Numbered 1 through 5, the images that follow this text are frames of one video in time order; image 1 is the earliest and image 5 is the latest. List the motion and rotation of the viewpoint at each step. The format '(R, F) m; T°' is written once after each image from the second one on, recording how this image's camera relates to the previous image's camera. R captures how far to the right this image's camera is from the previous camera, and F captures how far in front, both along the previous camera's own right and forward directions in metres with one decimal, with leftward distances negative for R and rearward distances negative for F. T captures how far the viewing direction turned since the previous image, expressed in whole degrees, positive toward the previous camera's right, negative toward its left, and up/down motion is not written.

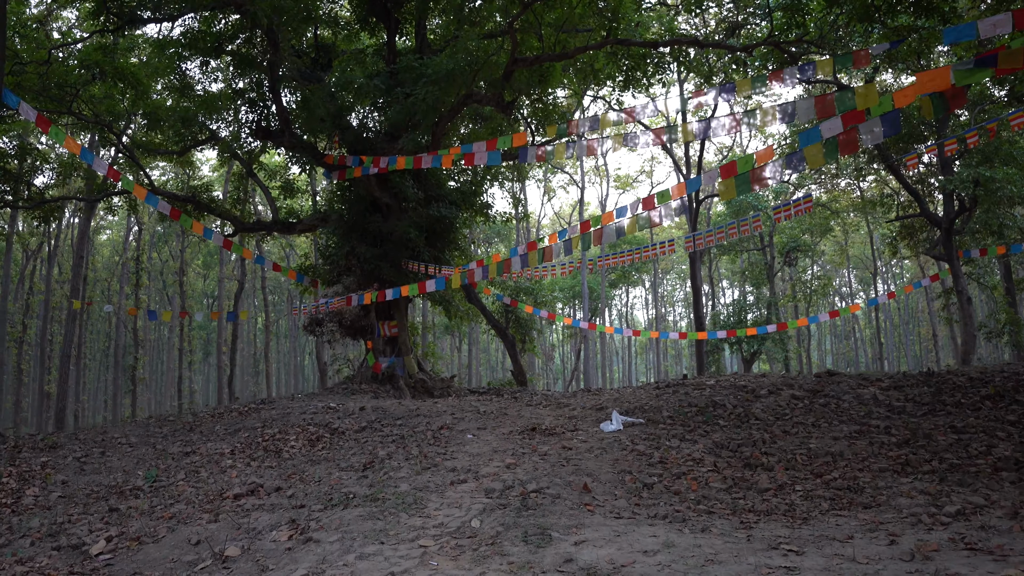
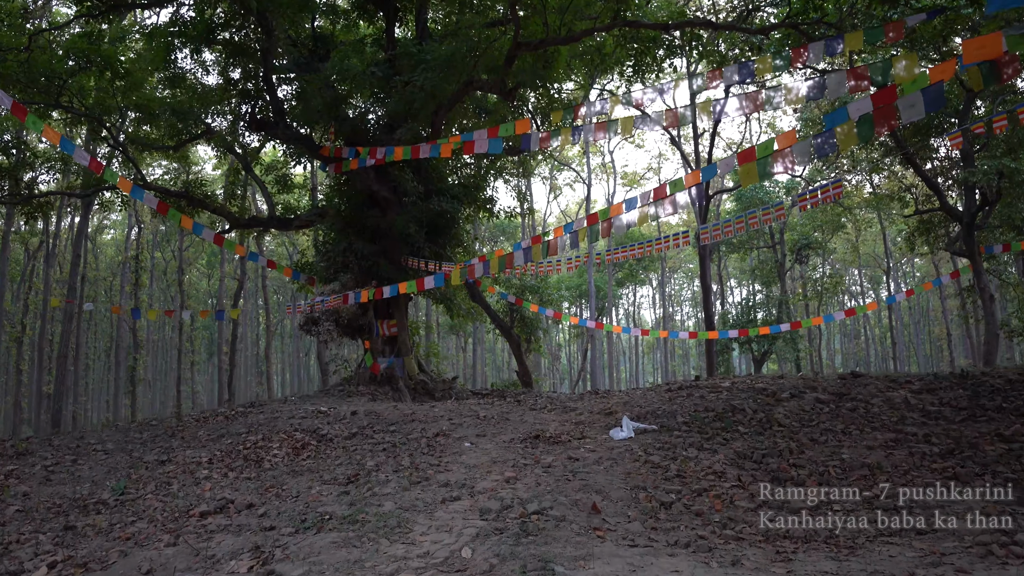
(0.0, +0.5) m; -1°
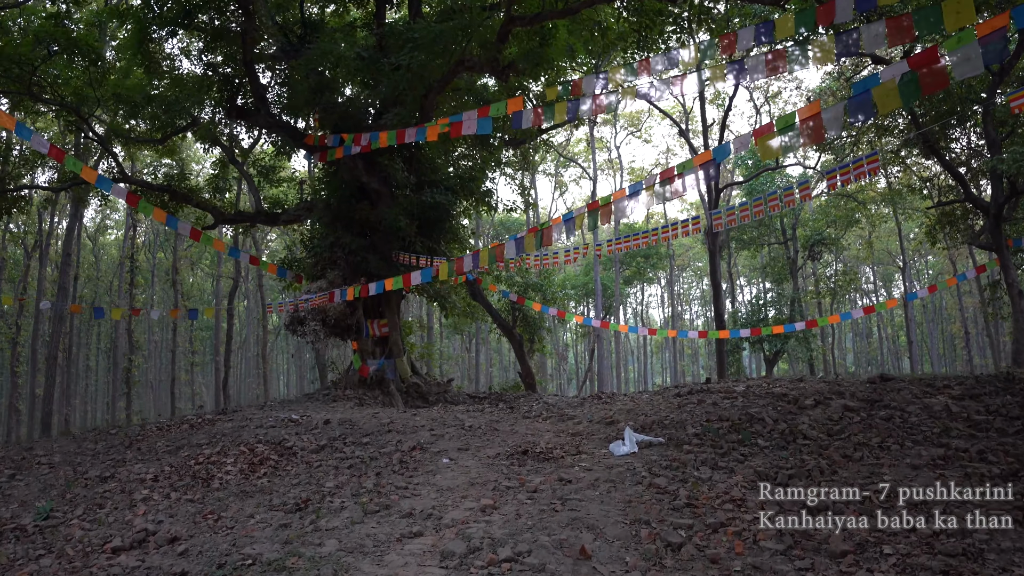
(+0.2, +0.7) m; -1°
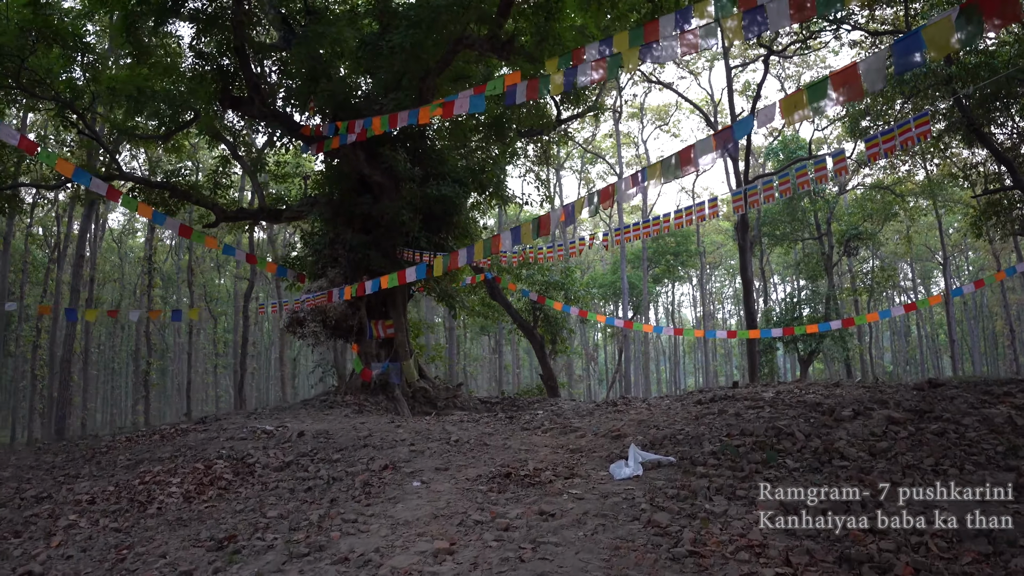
(+0.3, +0.7) m; -3°
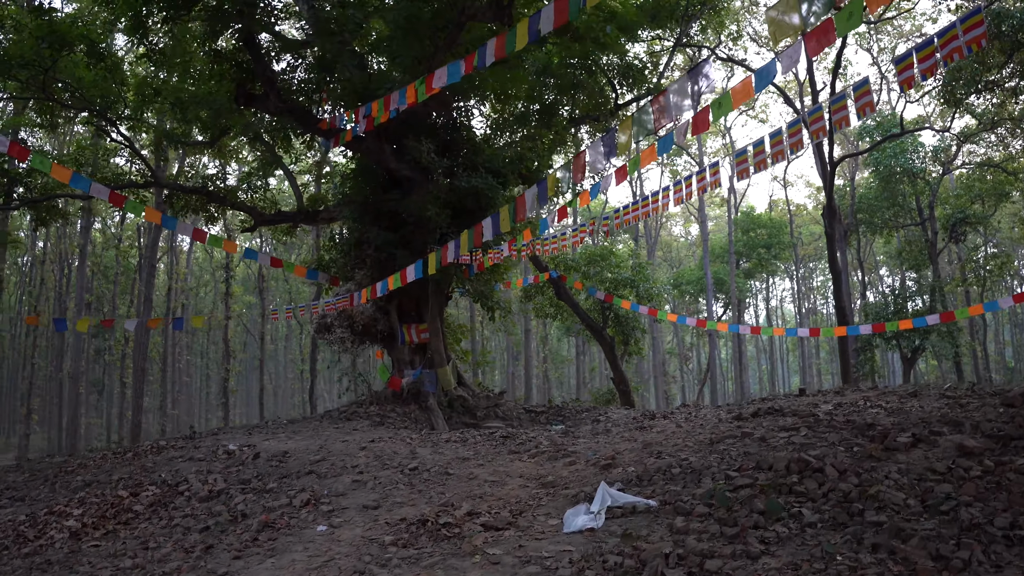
(+0.9, +1.0) m; -8°
